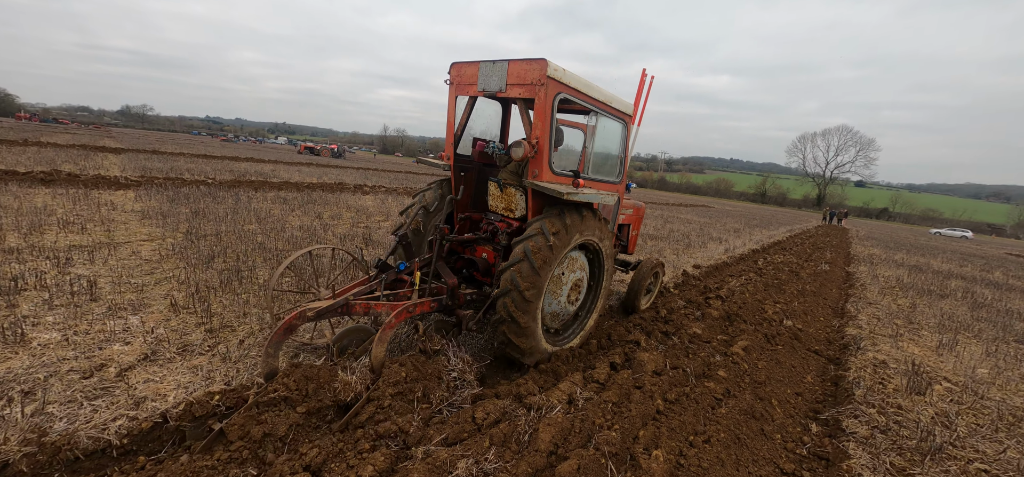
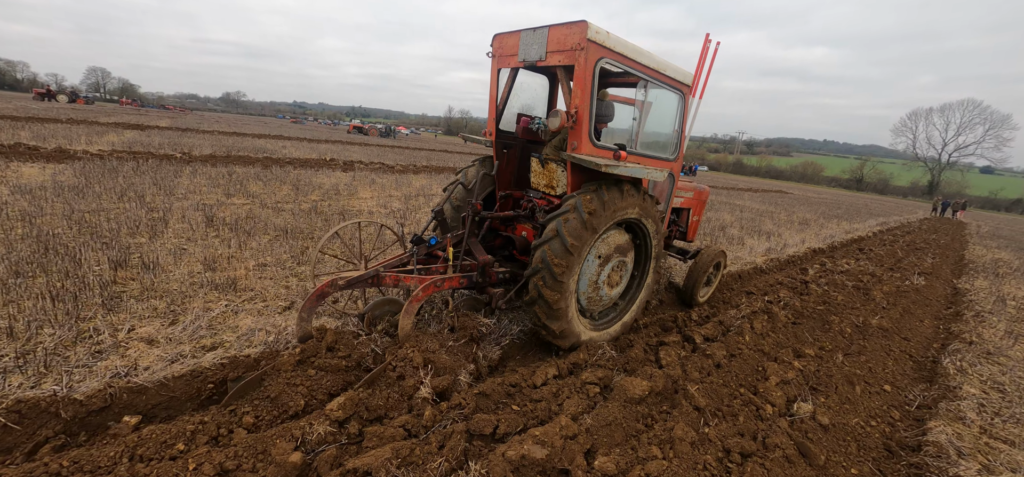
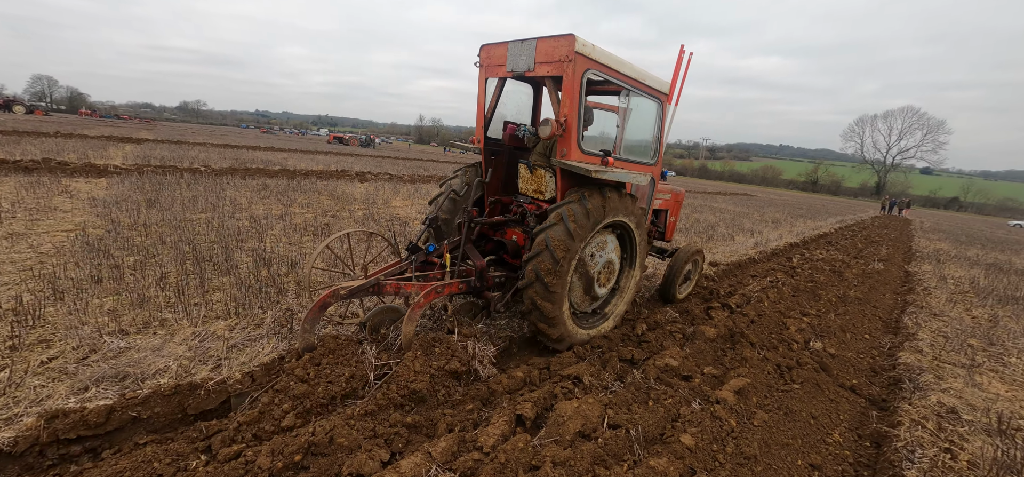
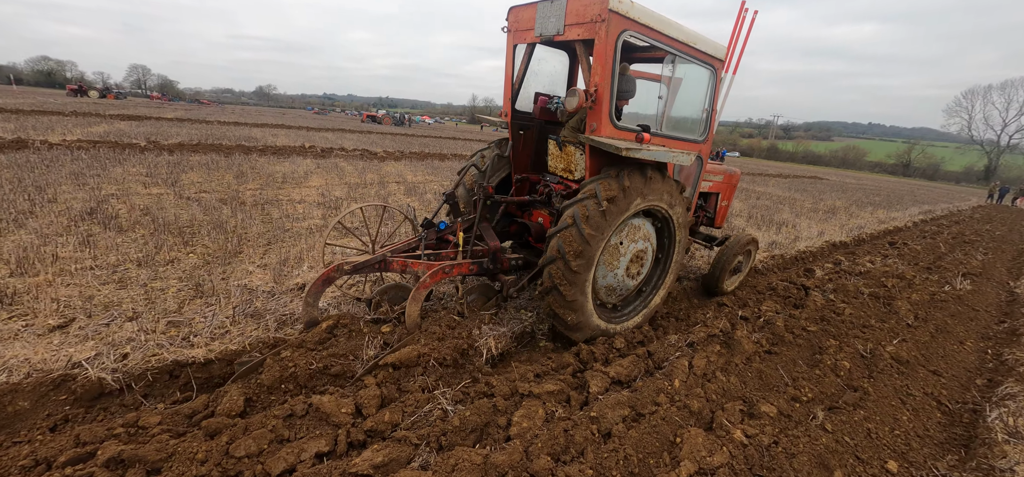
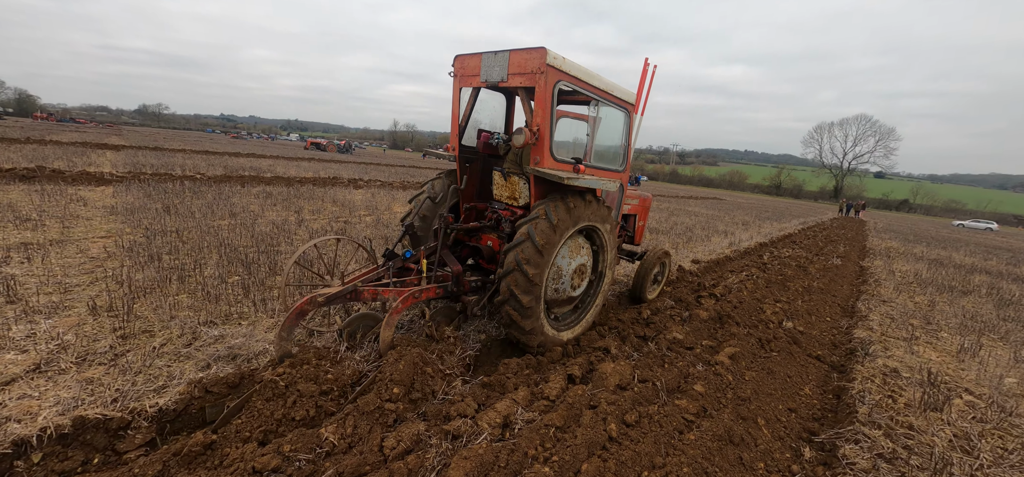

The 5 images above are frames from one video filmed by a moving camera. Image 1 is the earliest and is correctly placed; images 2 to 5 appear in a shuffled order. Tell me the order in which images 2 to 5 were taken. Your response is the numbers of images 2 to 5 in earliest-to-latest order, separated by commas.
5, 3, 2, 4
